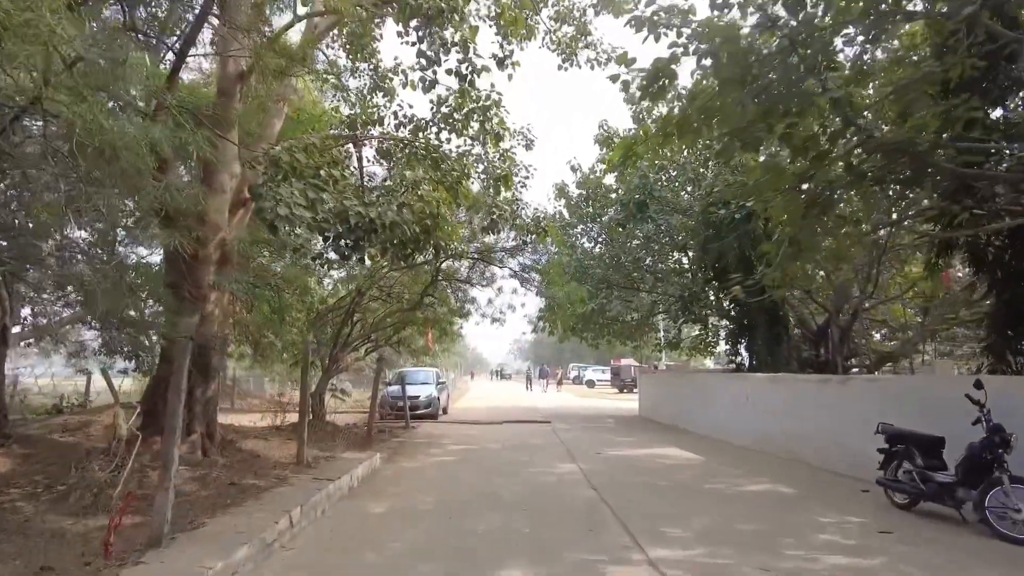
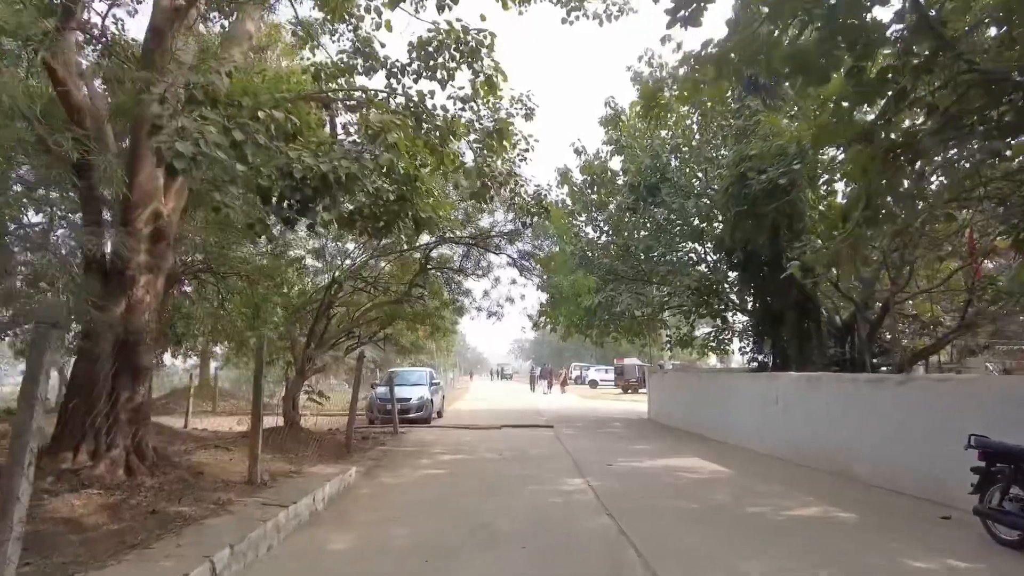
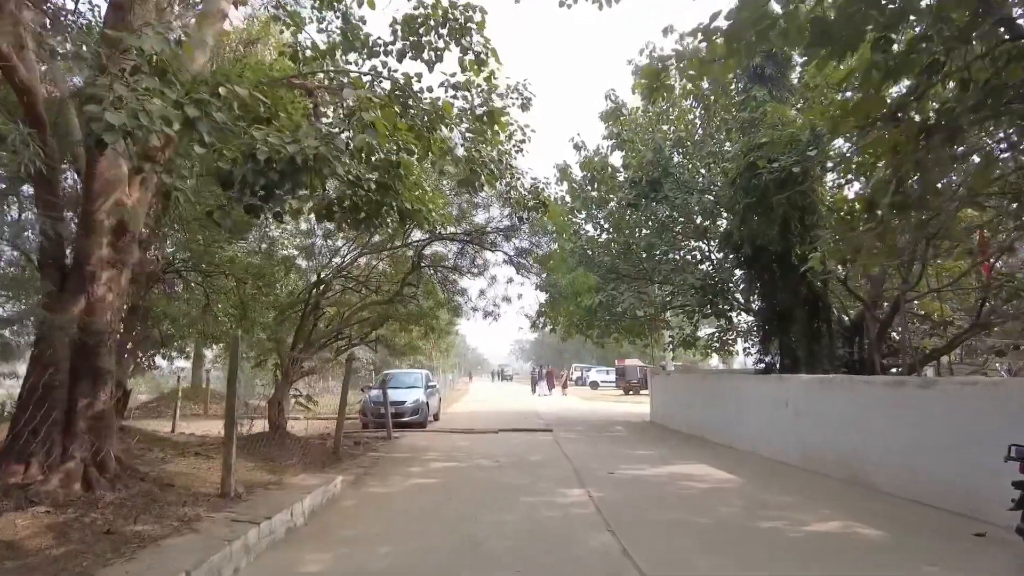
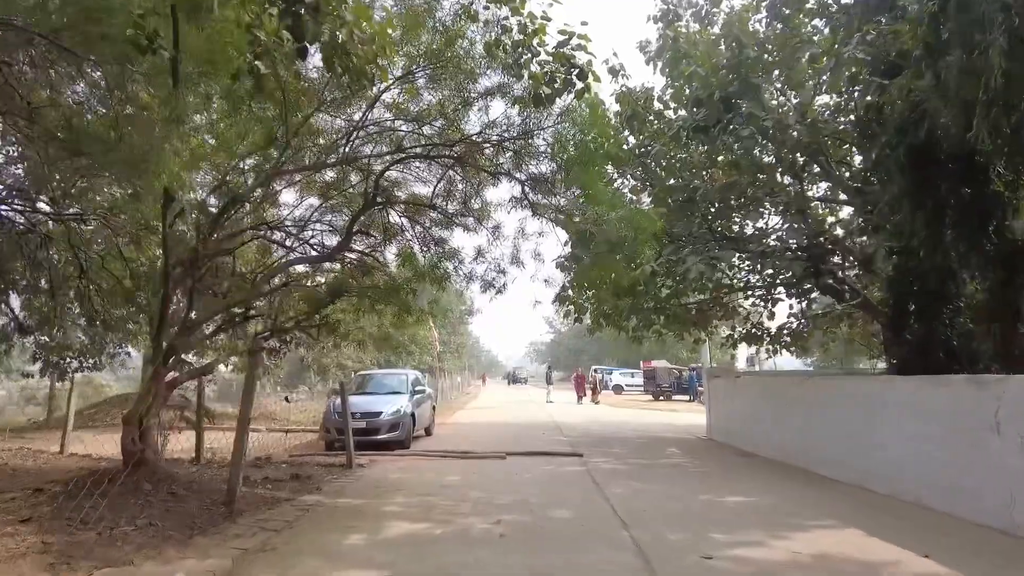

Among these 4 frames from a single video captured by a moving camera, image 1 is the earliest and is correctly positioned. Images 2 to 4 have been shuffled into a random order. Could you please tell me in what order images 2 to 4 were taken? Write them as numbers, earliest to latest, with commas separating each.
2, 3, 4
